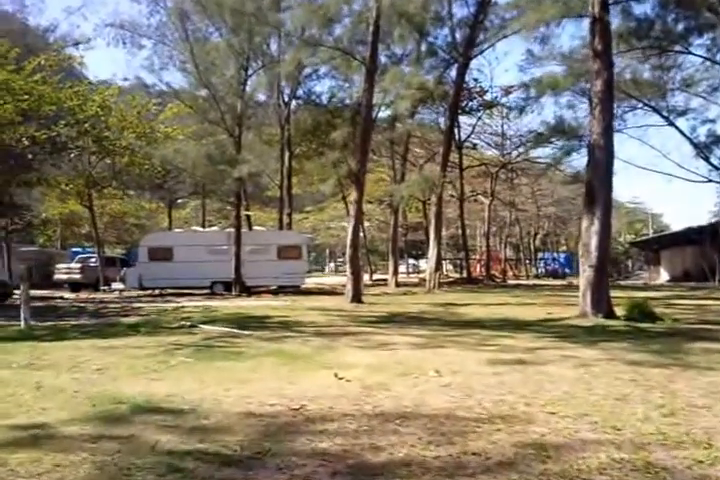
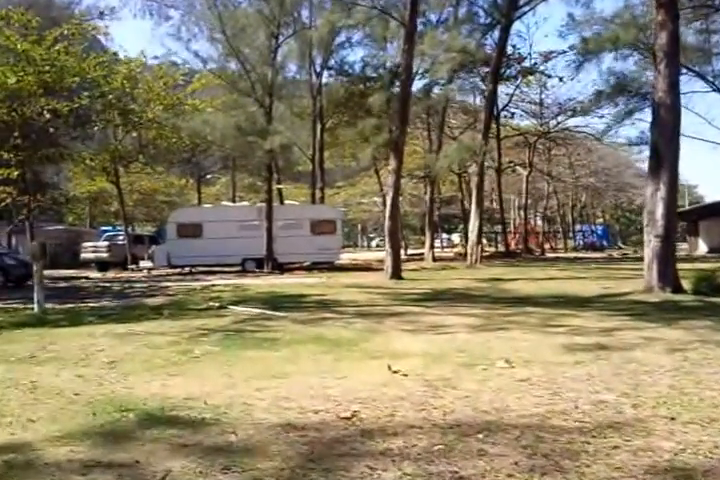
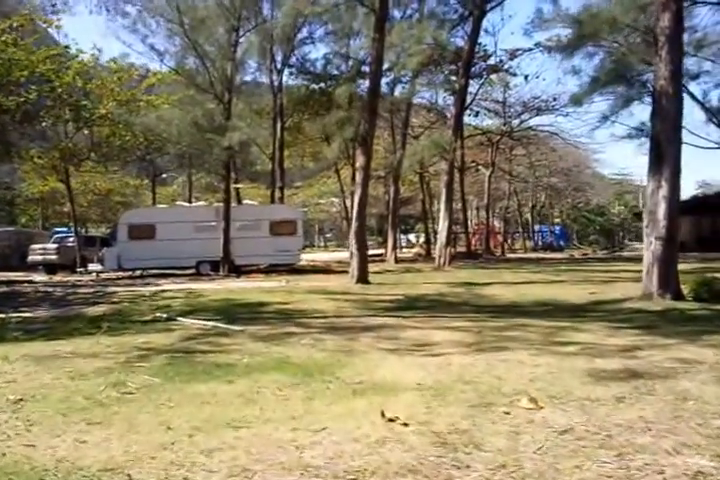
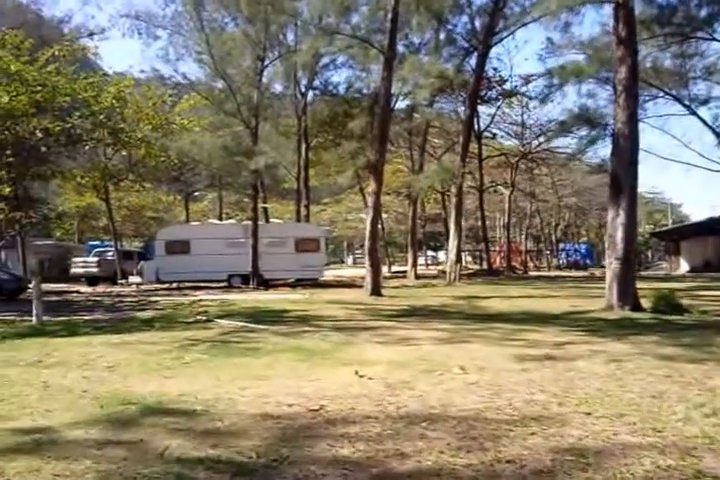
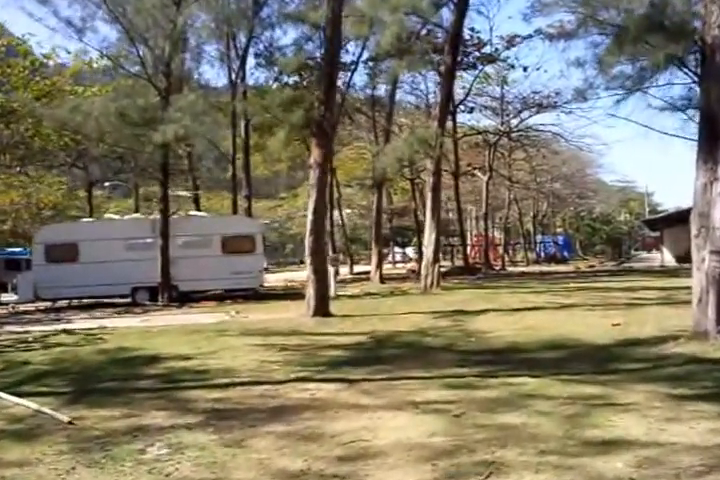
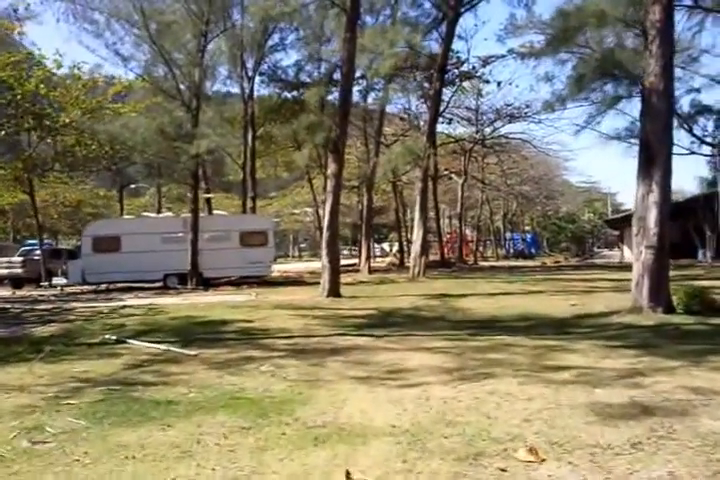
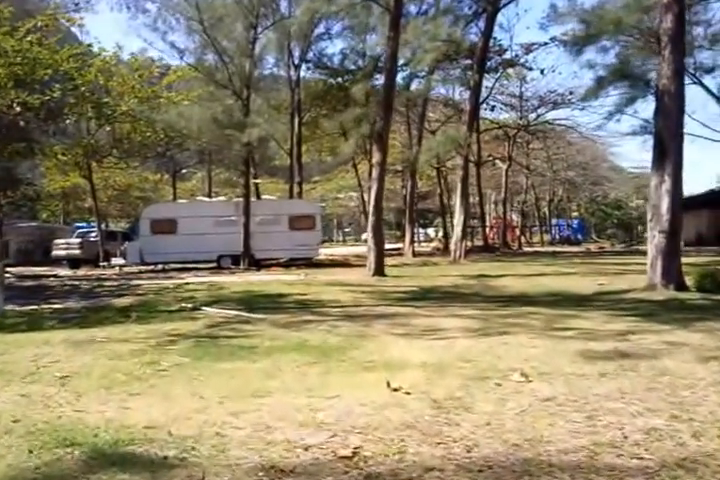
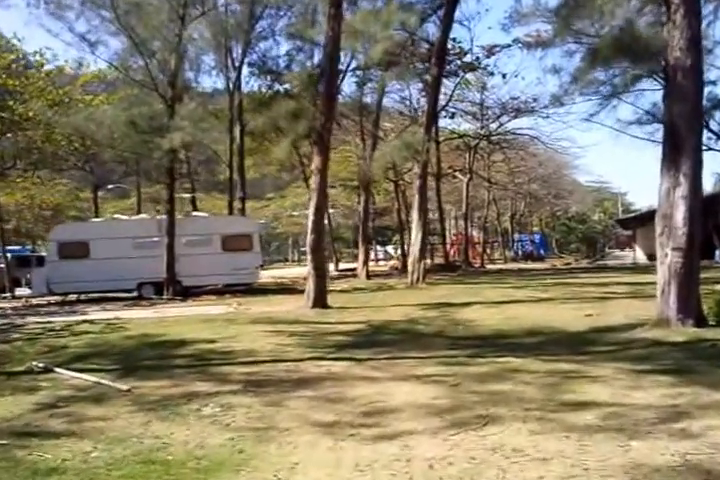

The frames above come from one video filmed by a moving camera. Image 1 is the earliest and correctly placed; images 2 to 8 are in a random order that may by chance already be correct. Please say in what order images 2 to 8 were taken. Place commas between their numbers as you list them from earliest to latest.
4, 2, 7, 3, 6, 8, 5
